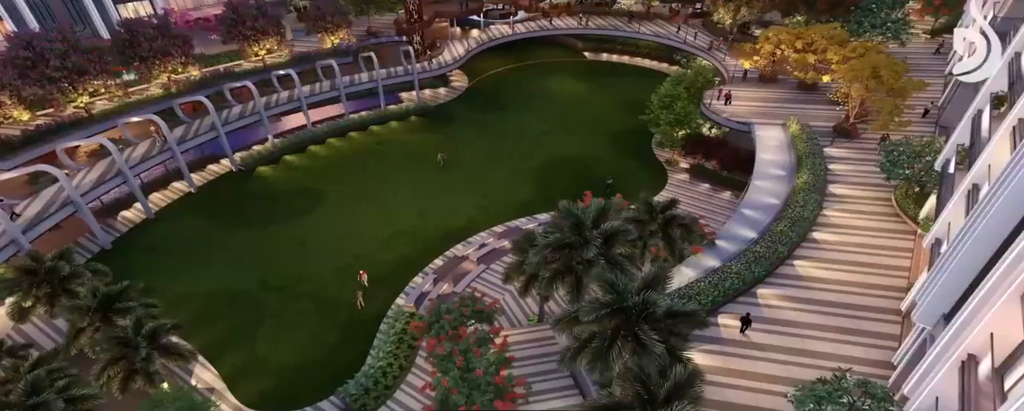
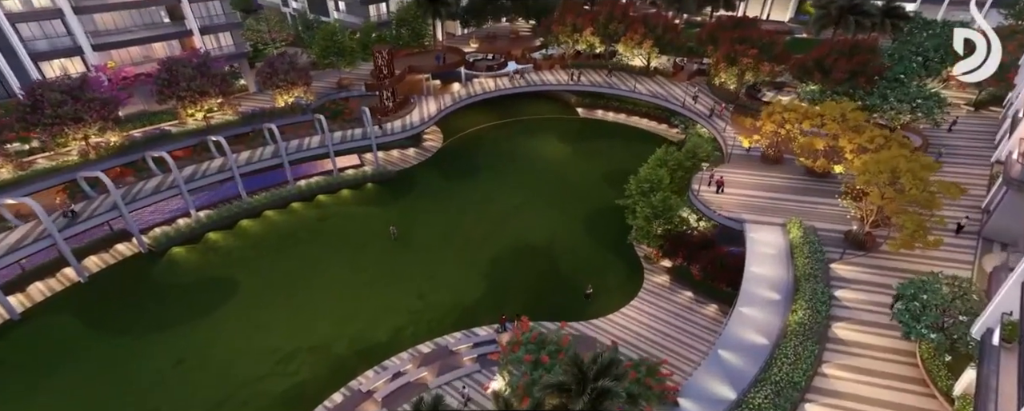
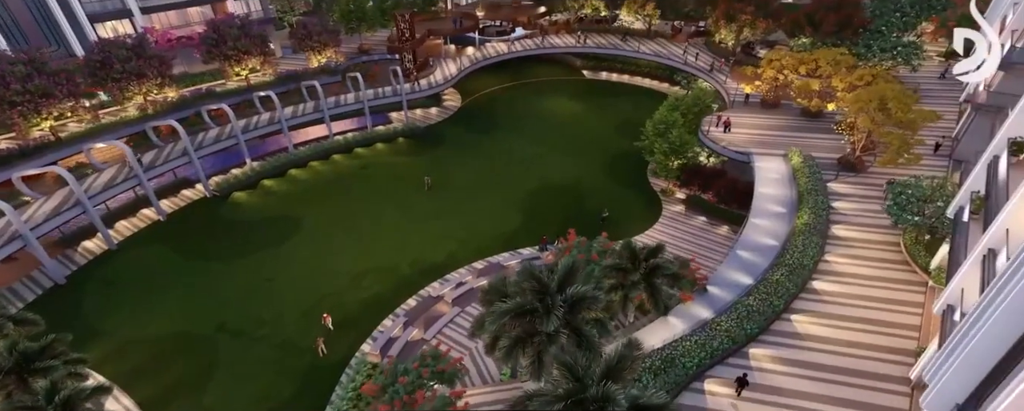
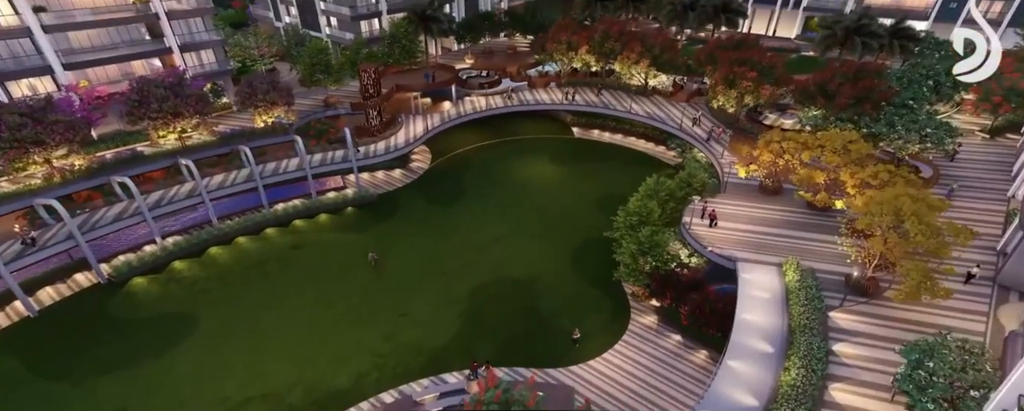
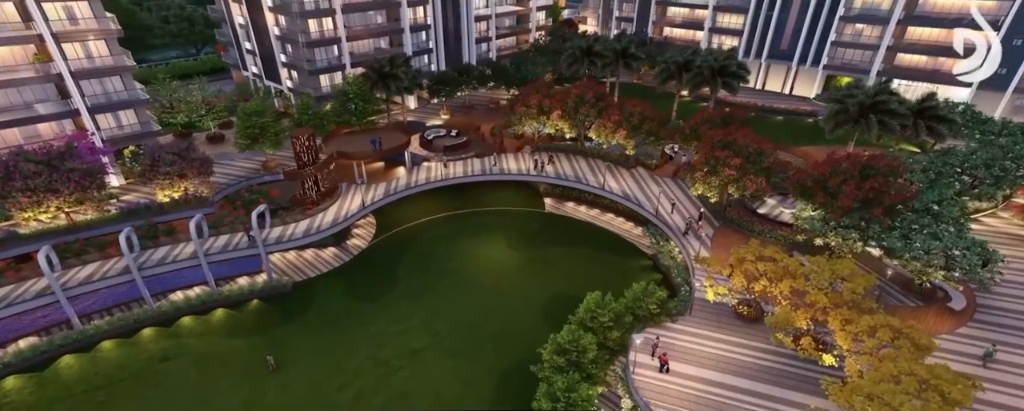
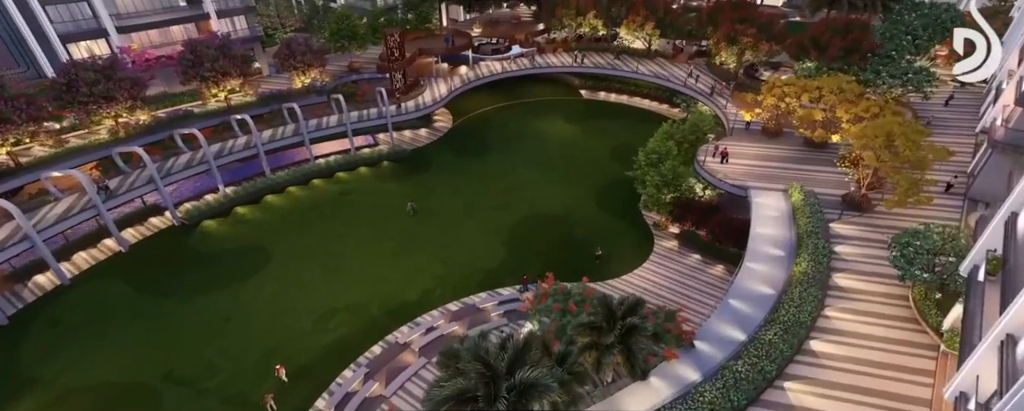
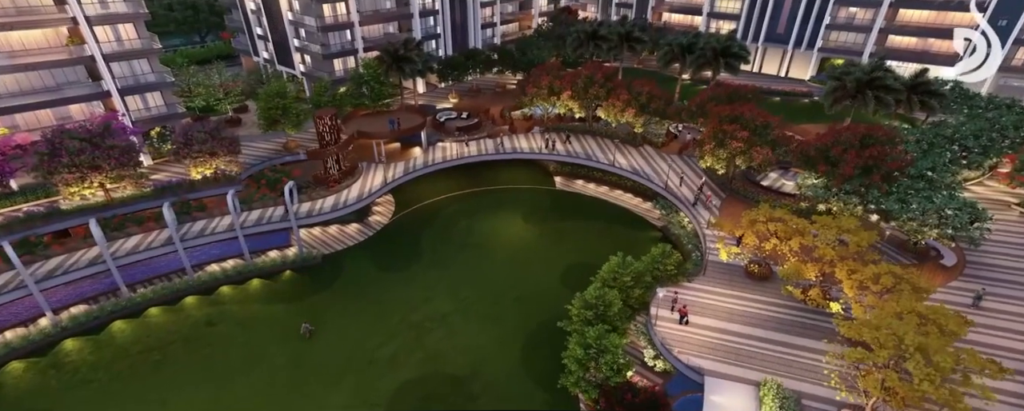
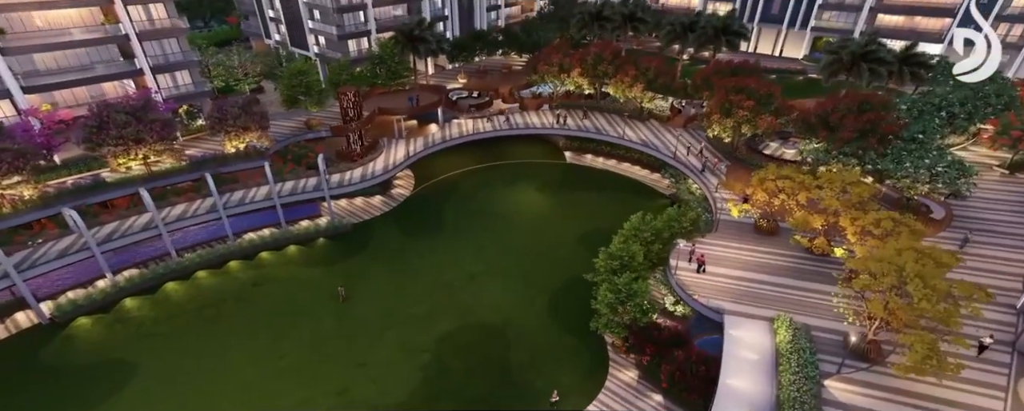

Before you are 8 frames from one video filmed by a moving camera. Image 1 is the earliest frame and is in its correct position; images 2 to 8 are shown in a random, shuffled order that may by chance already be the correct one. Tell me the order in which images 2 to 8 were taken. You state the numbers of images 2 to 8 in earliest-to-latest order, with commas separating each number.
3, 6, 2, 4, 8, 7, 5
